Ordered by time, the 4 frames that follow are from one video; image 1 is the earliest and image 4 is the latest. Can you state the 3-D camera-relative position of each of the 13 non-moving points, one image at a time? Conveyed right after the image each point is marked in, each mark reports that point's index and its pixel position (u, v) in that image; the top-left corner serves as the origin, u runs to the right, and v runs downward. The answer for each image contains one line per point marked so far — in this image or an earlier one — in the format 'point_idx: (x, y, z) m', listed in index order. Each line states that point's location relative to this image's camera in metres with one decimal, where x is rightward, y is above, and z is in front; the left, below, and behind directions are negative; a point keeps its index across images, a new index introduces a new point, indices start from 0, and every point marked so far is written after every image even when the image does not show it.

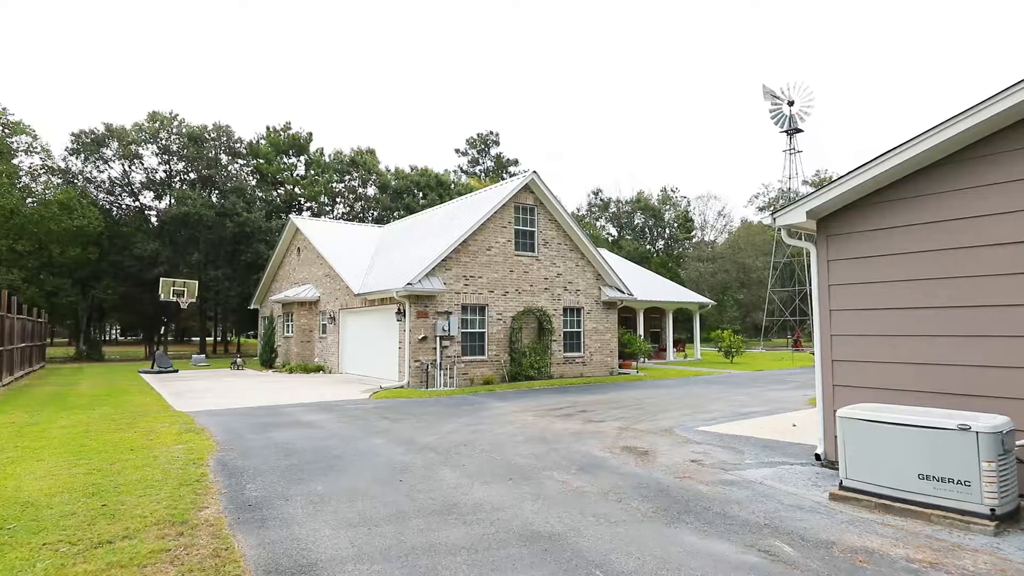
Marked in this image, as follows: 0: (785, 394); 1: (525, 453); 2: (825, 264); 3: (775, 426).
0: (+6.3, -2.4, +13.6) m
1: (+0.1, -2.0, +7.0) m
2: (+3.5, +0.3, +6.6) m
3: (+4.0, -2.1, +9.0) m
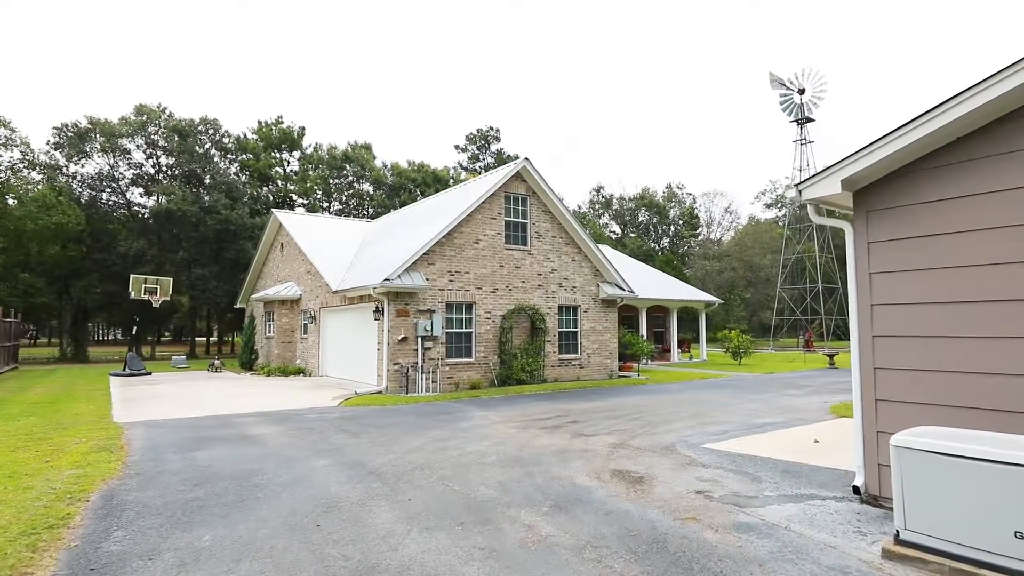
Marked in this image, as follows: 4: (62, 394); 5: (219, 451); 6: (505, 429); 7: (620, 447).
0: (+6.0, -2.3, +12.3) m
1: (-0.2, -1.9, +5.8) m
2: (+3.2, +0.4, +5.3) m
3: (+3.7, -2.0, +7.7) m
4: (-10.2, -2.4, +13.4) m
5: (-3.5, -2.0, +7.1) m
6: (-0.1, -2.2, +9.0) m
7: (+1.4, -2.0, +7.6) m
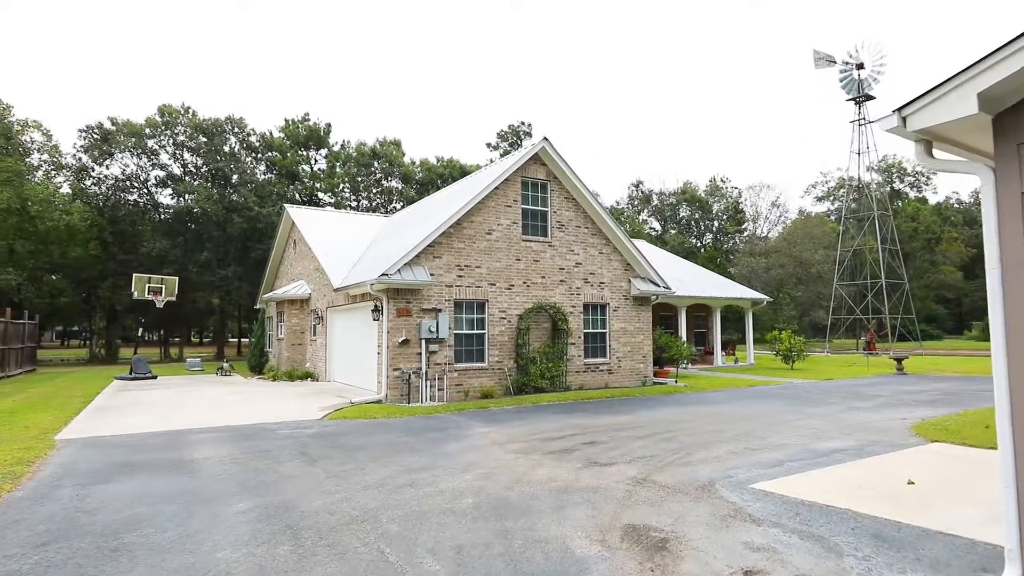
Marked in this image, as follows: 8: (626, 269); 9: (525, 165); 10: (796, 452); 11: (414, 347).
0: (+6.2, -2.2, +10.2) m
1: (-0.4, -1.8, +4.1) m
2: (+2.9, +0.5, +3.4) m
3: (+3.6, -1.9, +5.7) m
4: (-9.9, -2.4, +12.4) m
5: (-3.7, -1.9, +5.7) m
6: (-0.1, -2.0, +7.3) m
7: (+1.3, -1.9, +5.8) m
8: (+3.0, +0.5, +15.7) m
9: (+0.3, +3.0, +14.3) m
10: (+3.5, -2.0, +7.3) m
11: (-2.1, -1.3, +12.6) m
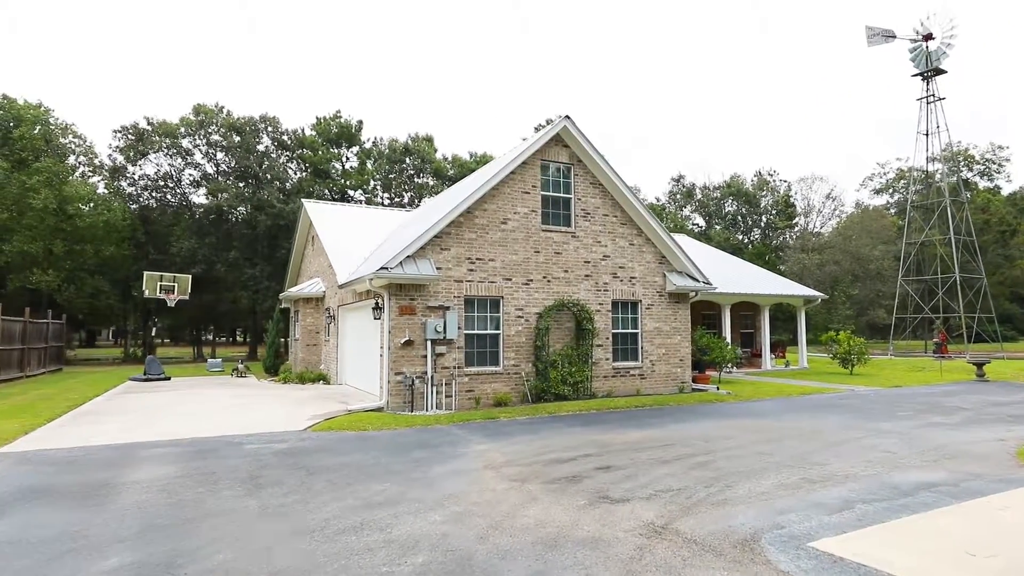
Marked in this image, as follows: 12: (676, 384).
0: (+6.3, -2.1, +8.4) m
1: (-0.8, -1.7, +2.8) m
2: (+2.5, +0.6, +1.8) m
3: (+3.4, -1.8, +4.1) m
4: (-9.6, -2.3, +11.7) m
5: (-3.9, -1.8, +4.6) m
6: (-0.2, -1.9, +5.9) m
7: (+1.1, -1.8, +4.3) m
8: (+3.5, +0.6, +14.1) m
9: (+0.7, +3.1, +12.9) m
10: (+3.4, -1.9, +5.6) m
11: (-1.8, -1.2, +11.3) m
12: (+3.9, -2.3, +14.0) m
